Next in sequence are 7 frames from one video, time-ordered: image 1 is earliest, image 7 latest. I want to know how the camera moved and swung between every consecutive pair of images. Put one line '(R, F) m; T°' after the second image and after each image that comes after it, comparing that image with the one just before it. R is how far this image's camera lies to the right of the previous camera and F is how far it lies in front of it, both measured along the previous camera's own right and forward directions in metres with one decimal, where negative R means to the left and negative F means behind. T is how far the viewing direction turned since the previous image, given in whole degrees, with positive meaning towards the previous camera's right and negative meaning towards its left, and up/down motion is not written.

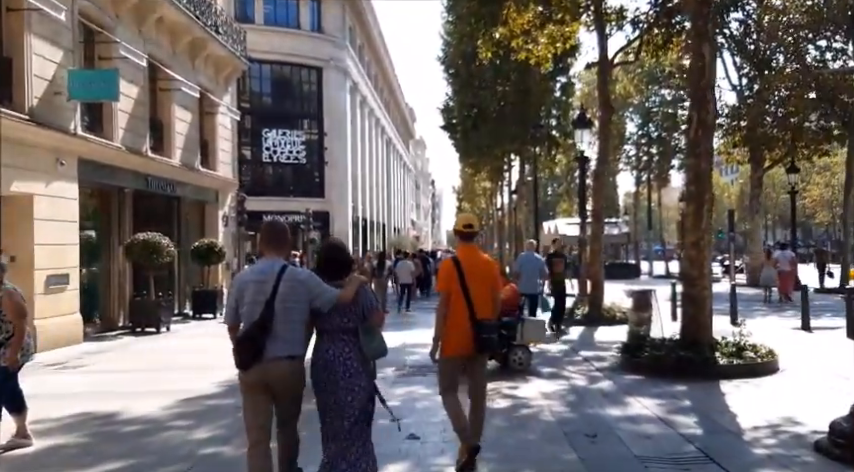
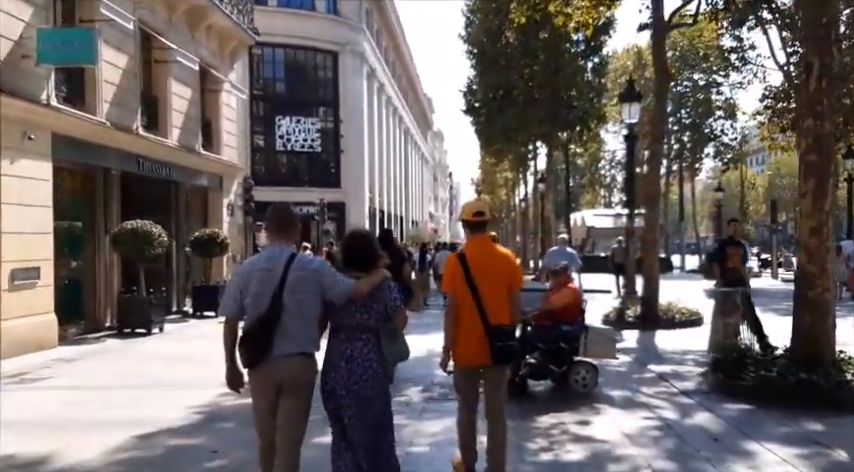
(-0.2, +2.5) m; -1°
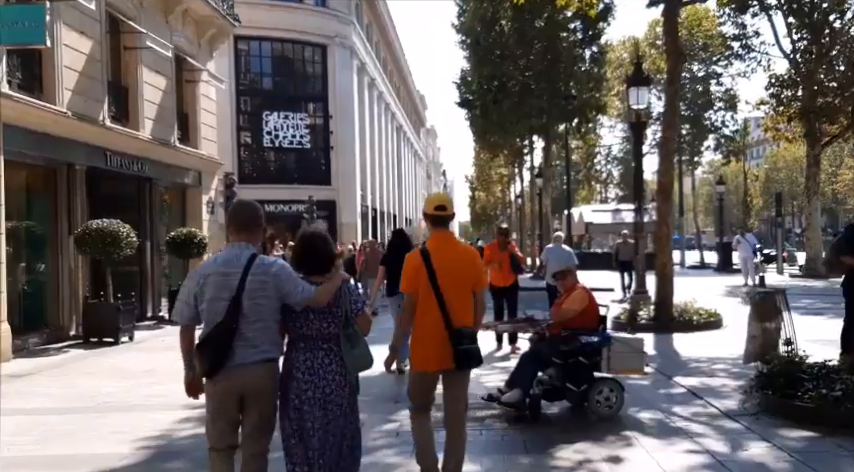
(0.0, +1.5) m; 0°
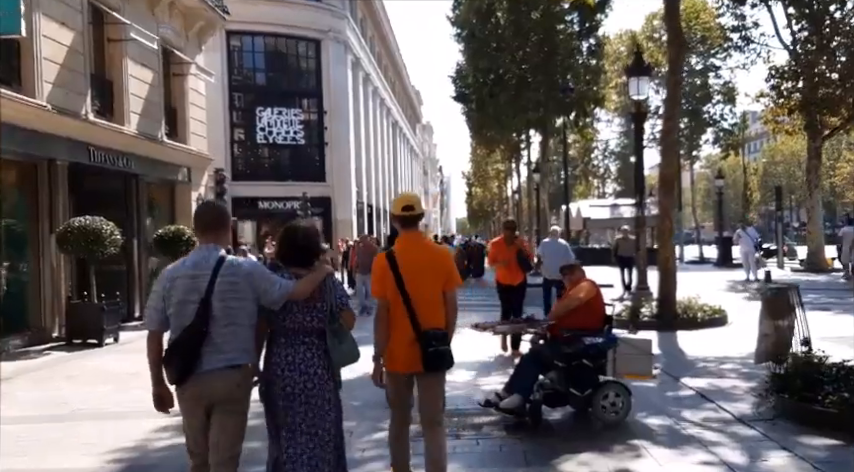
(0.0, +0.5) m; 0°
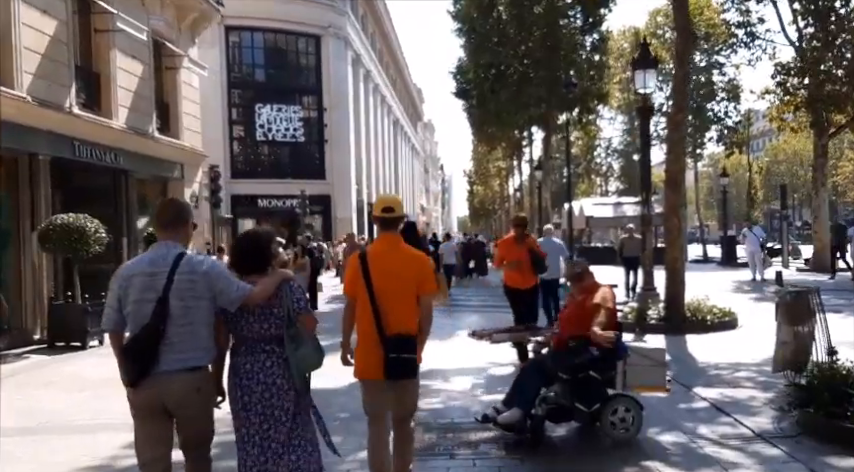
(+0.1, +0.6) m; 0°
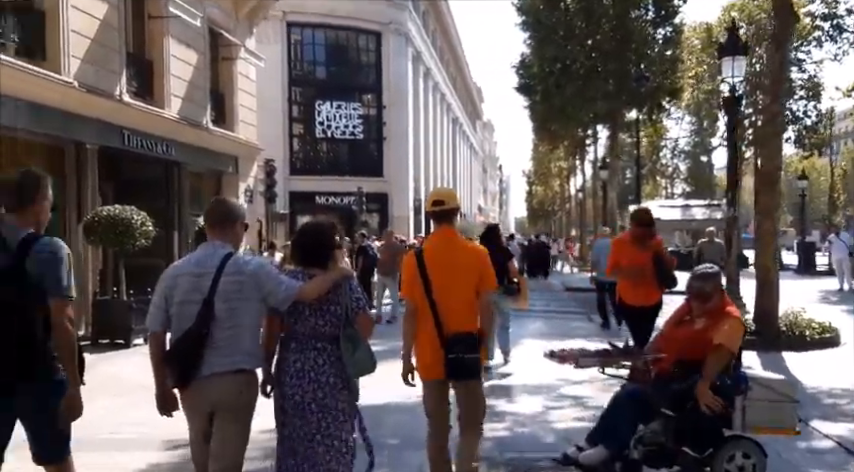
(-0.1, +1.0) m; -3°
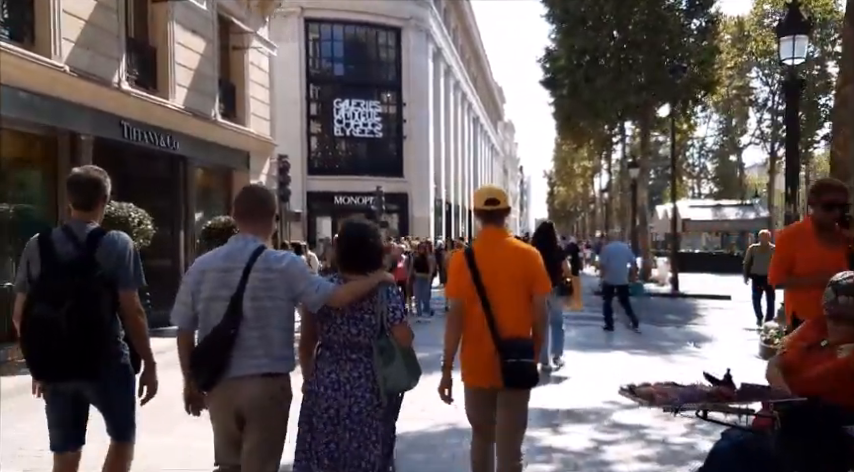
(-0.1, +1.3) m; -1°
